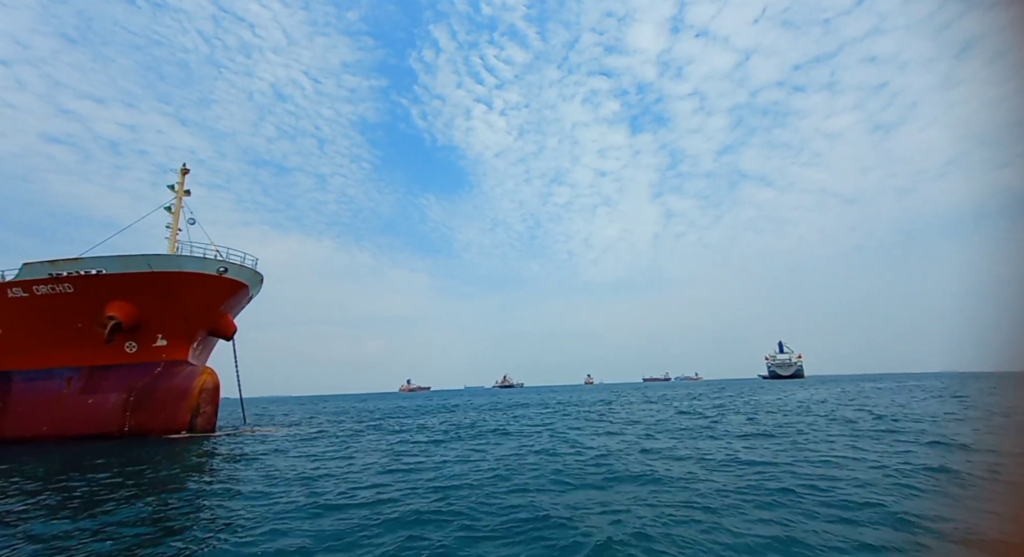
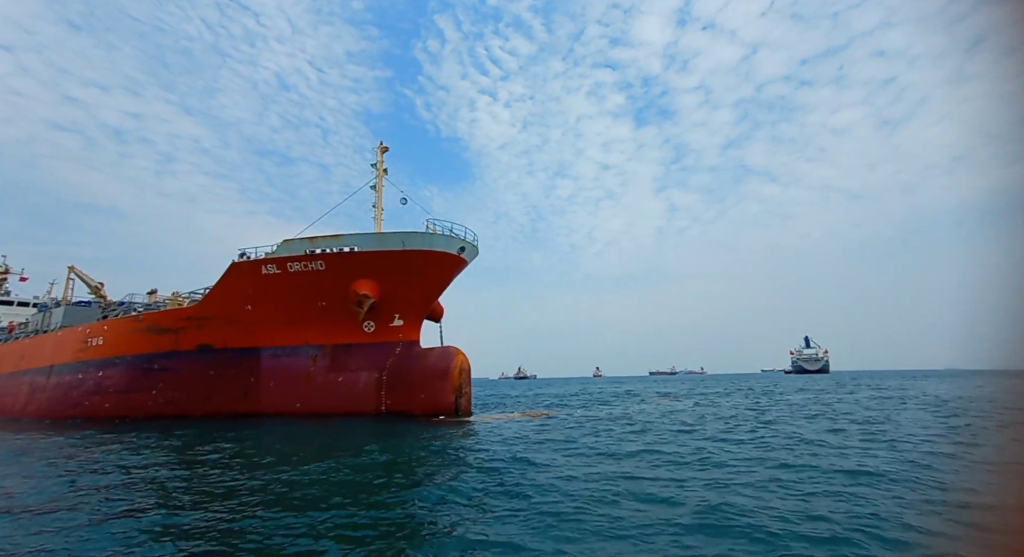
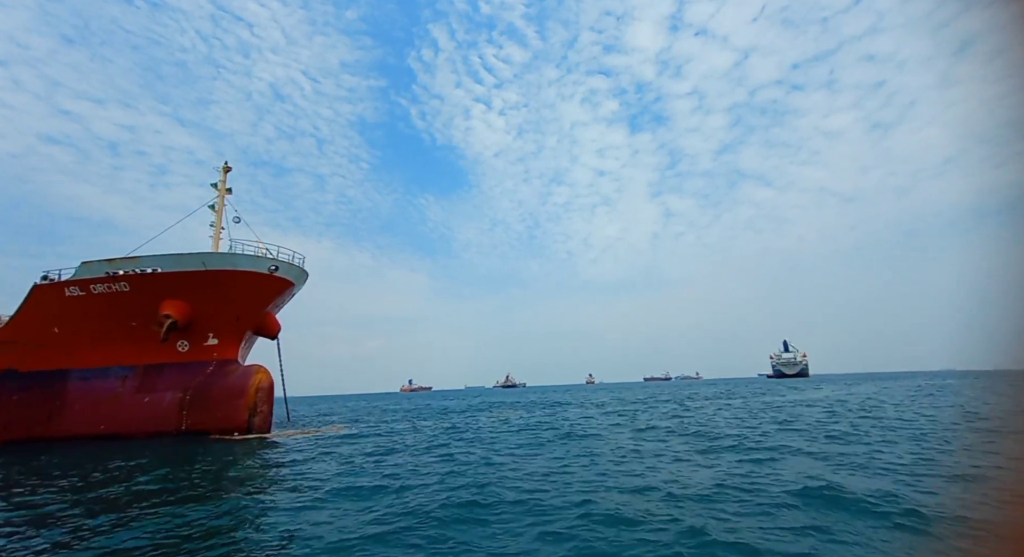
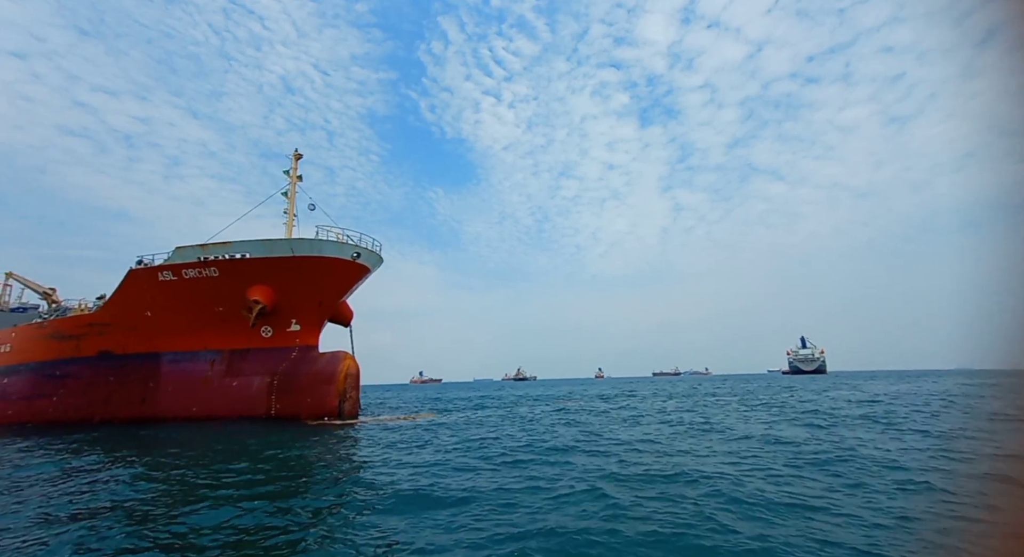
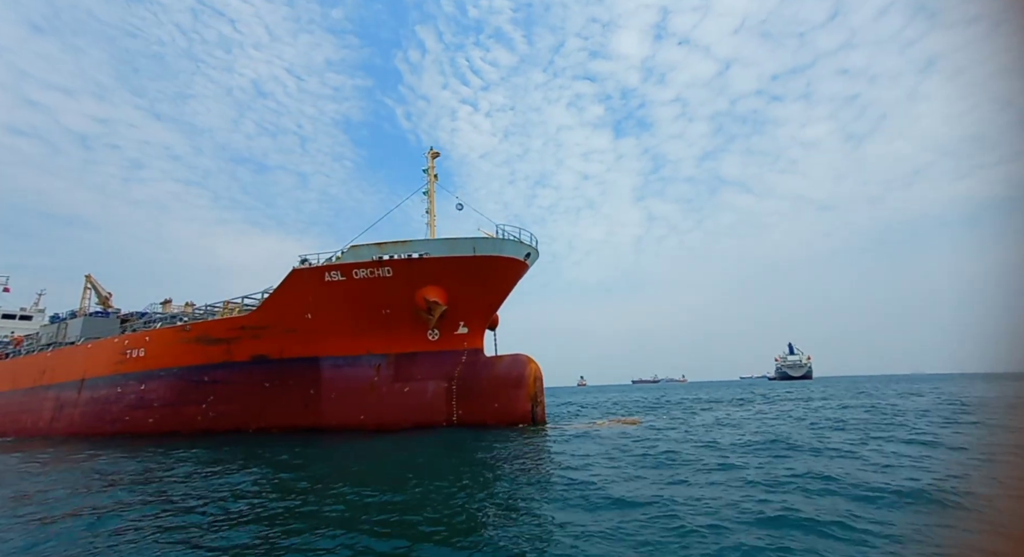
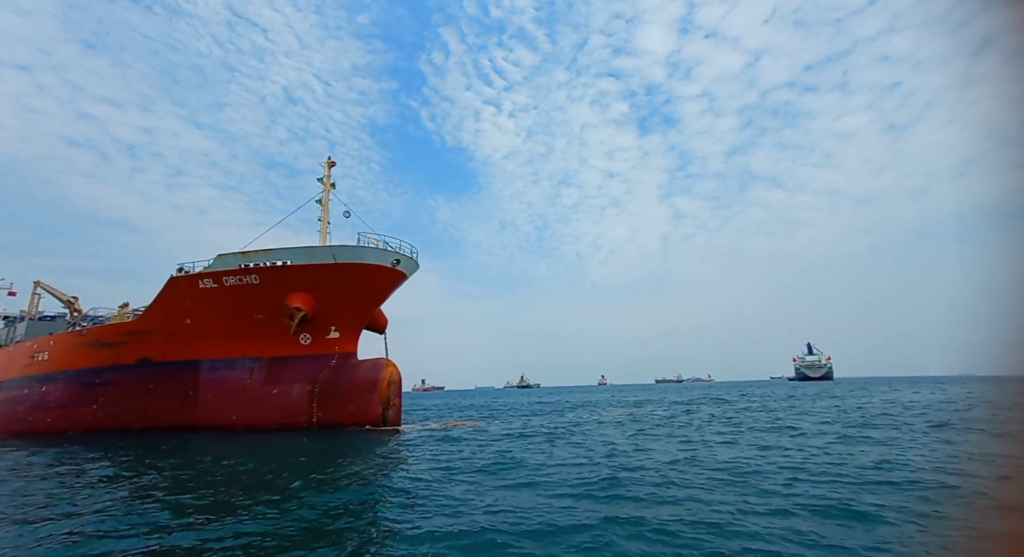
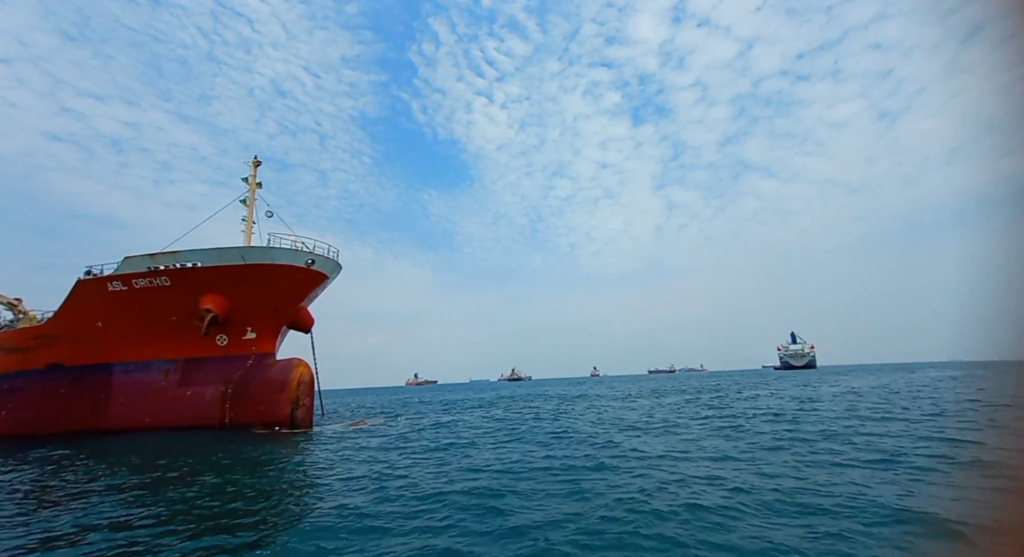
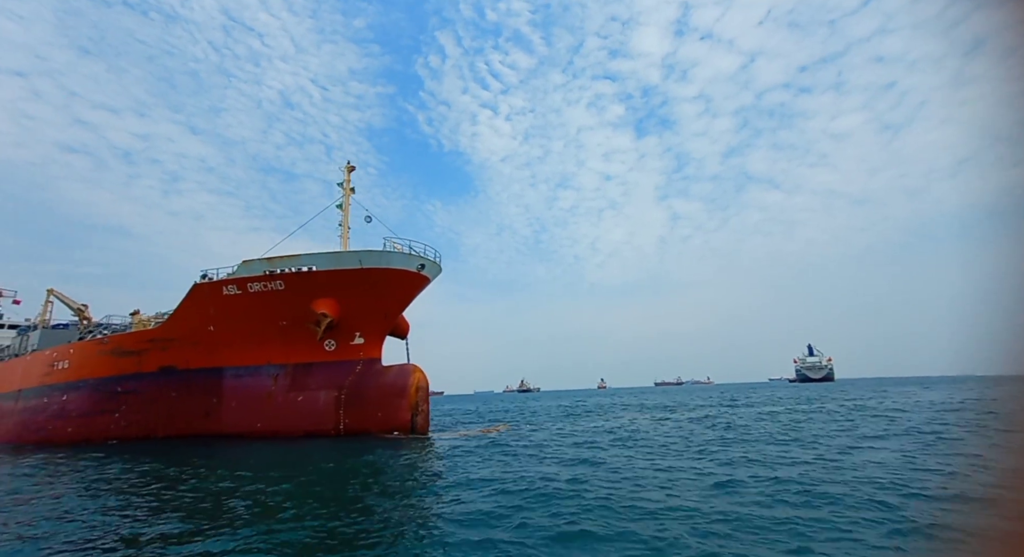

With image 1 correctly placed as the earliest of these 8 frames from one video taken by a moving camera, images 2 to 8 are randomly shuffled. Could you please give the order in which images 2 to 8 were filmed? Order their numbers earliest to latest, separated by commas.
3, 7, 4, 6, 8, 2, 5
